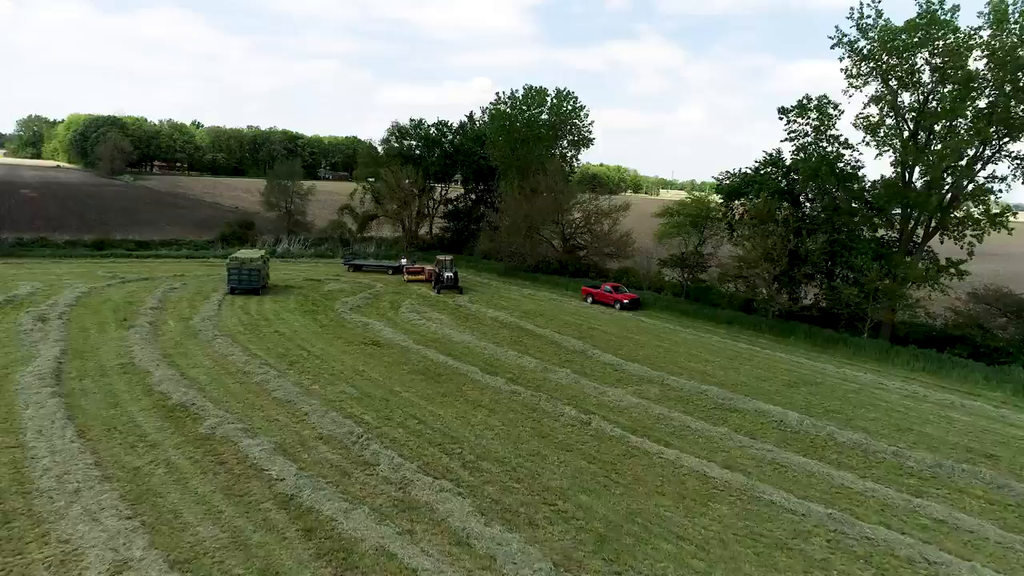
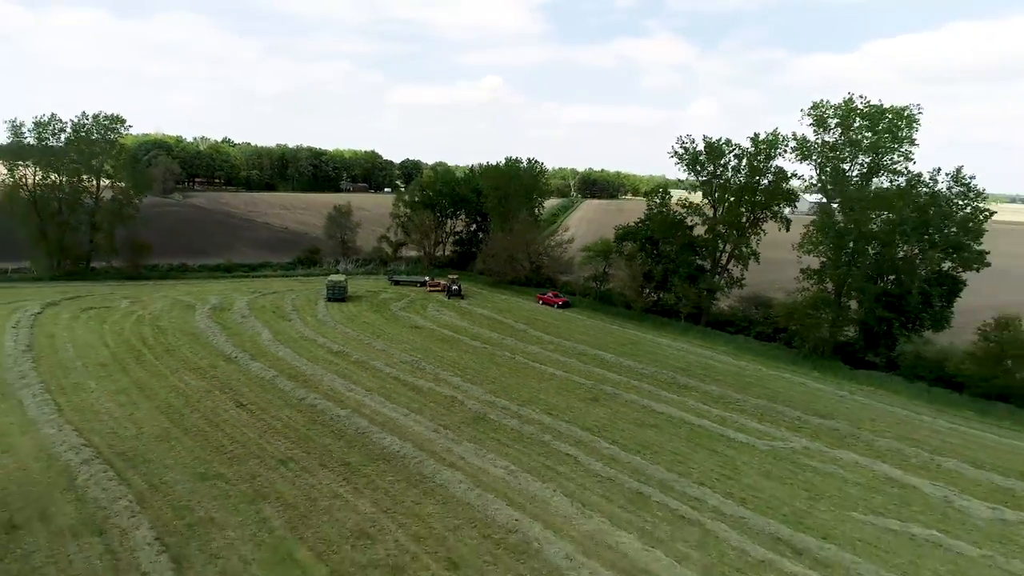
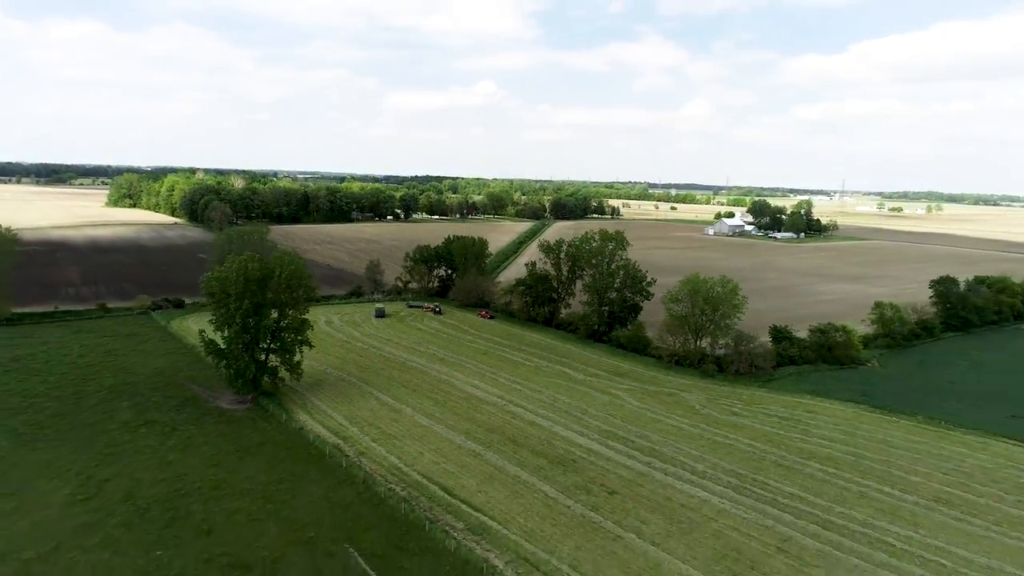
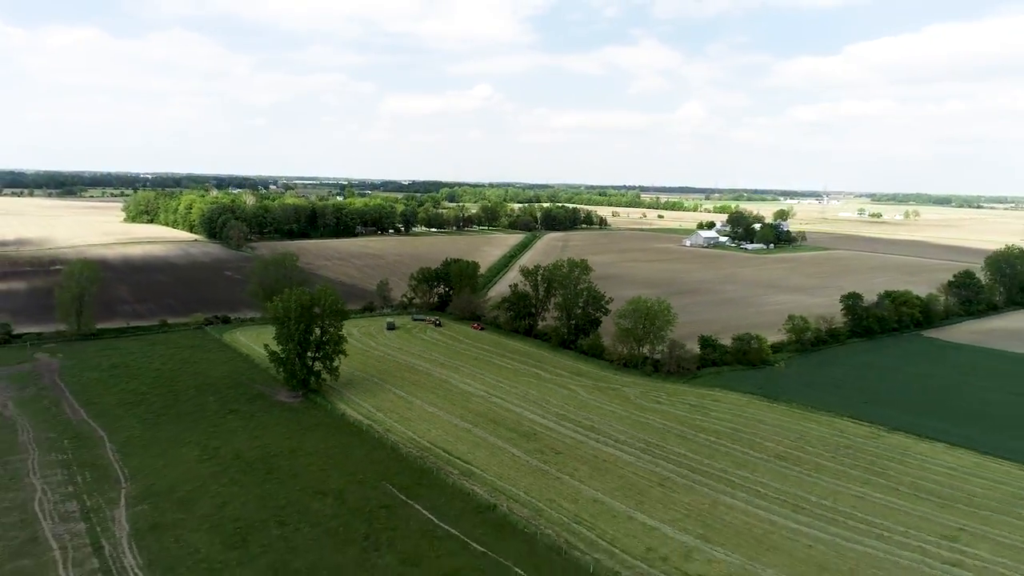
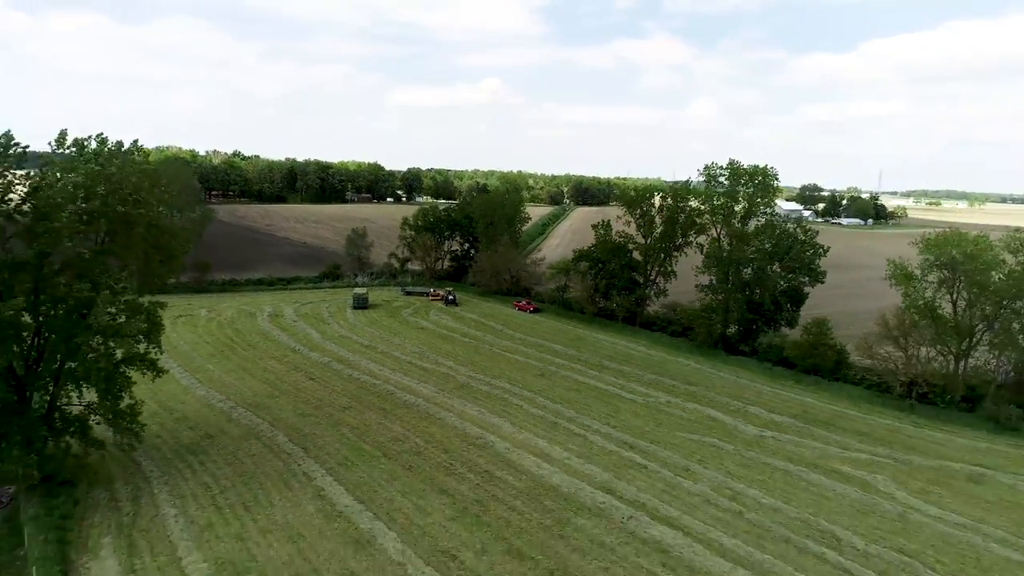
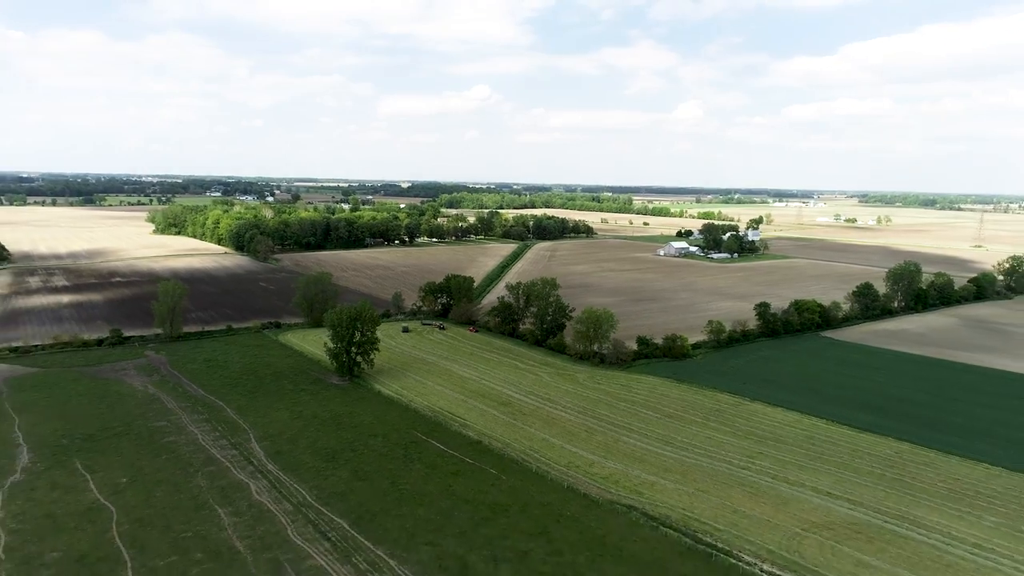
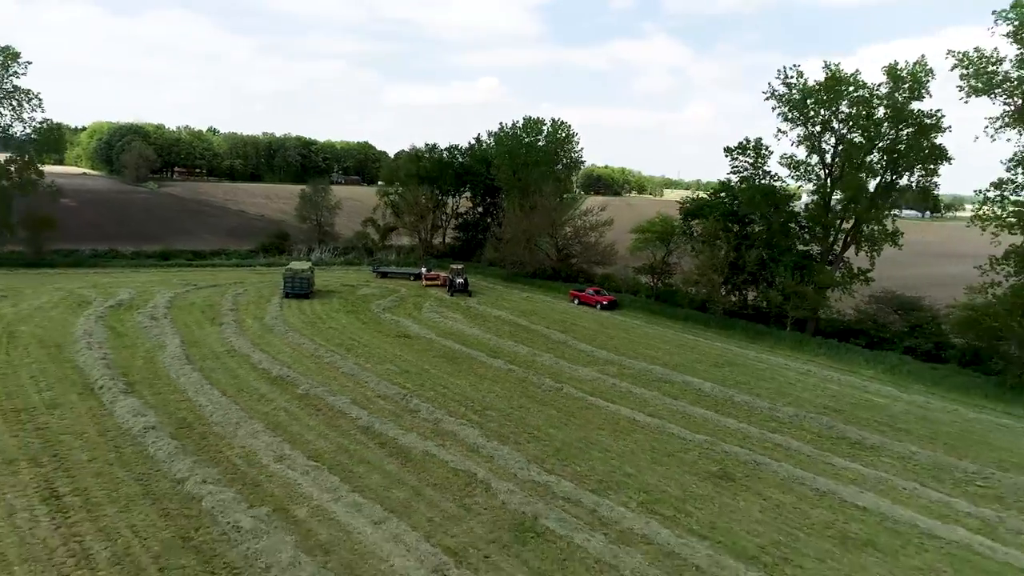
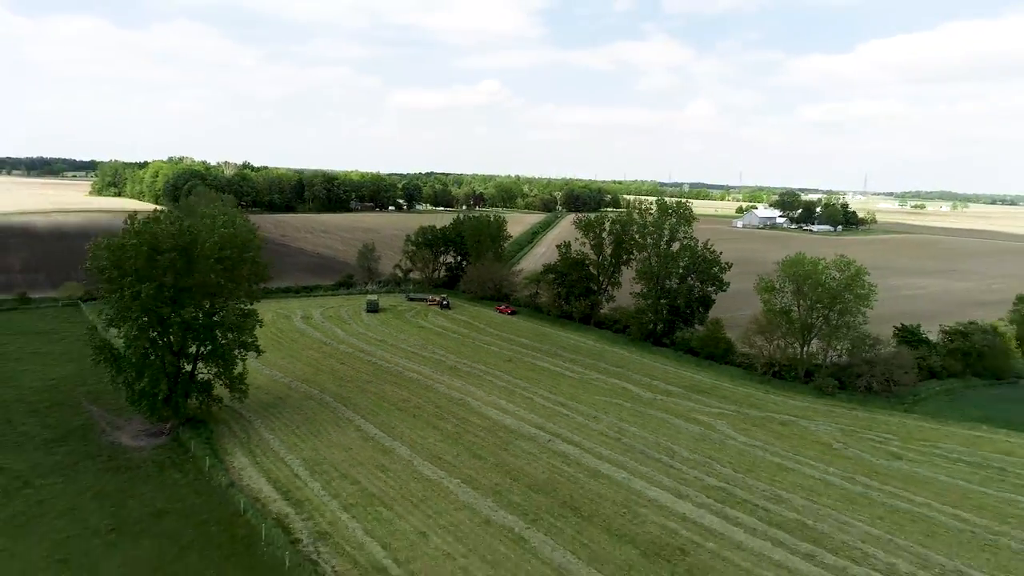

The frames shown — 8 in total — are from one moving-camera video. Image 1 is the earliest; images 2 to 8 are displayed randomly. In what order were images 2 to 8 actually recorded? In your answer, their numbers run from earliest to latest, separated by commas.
7, 2, 5, 8, 3, 4, 6
